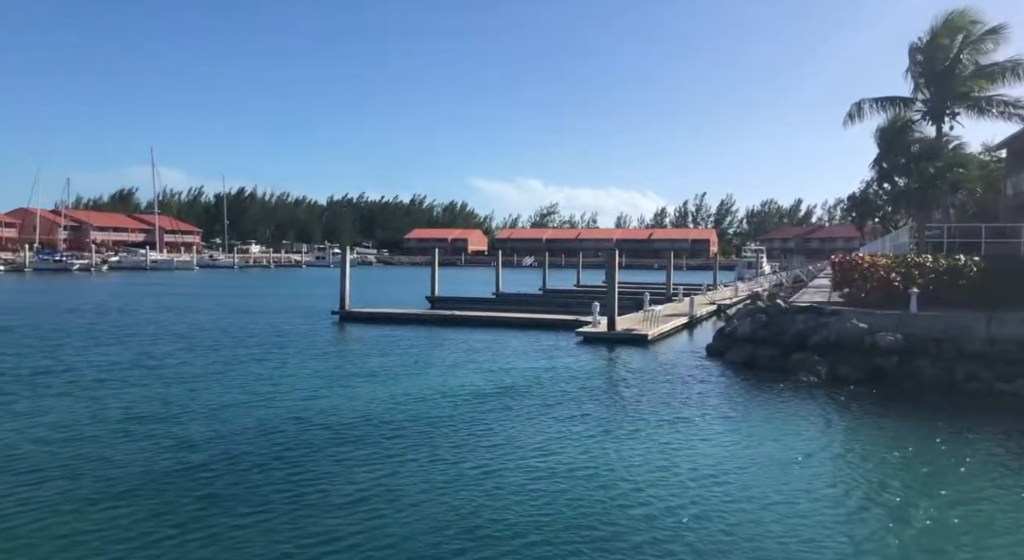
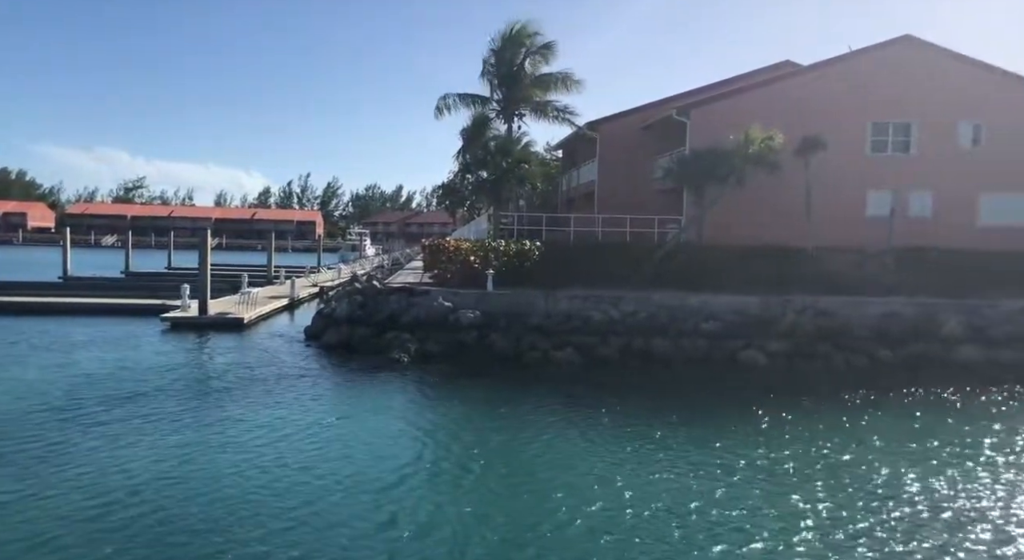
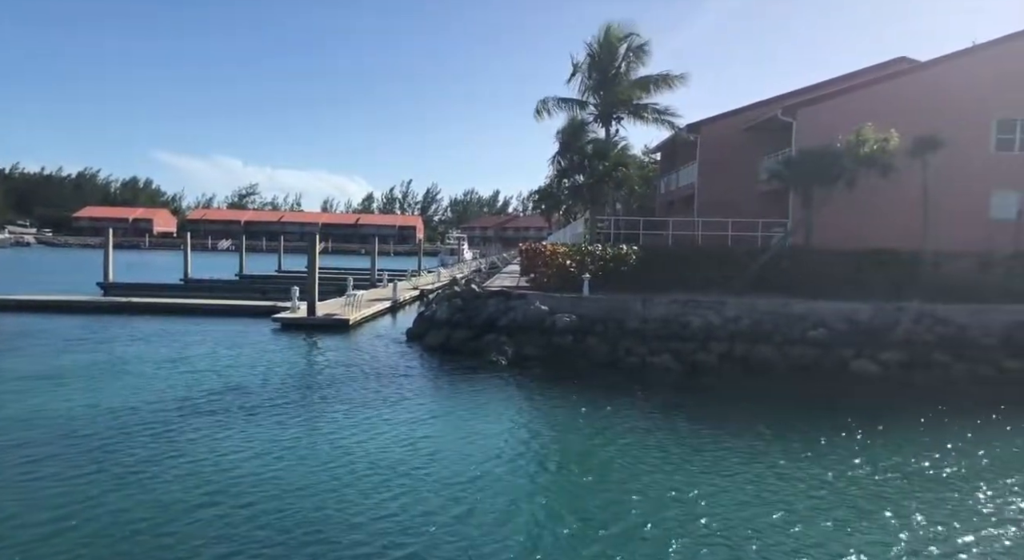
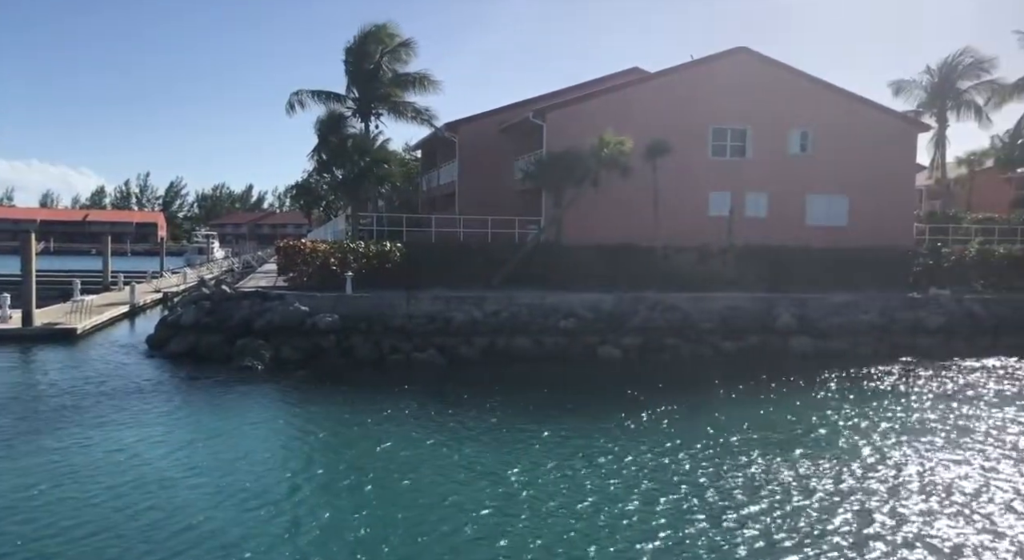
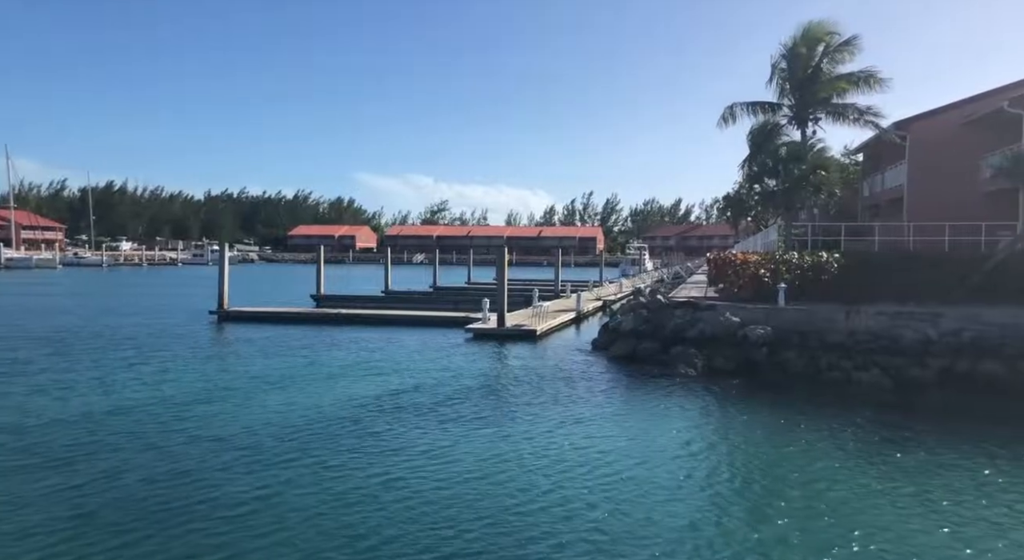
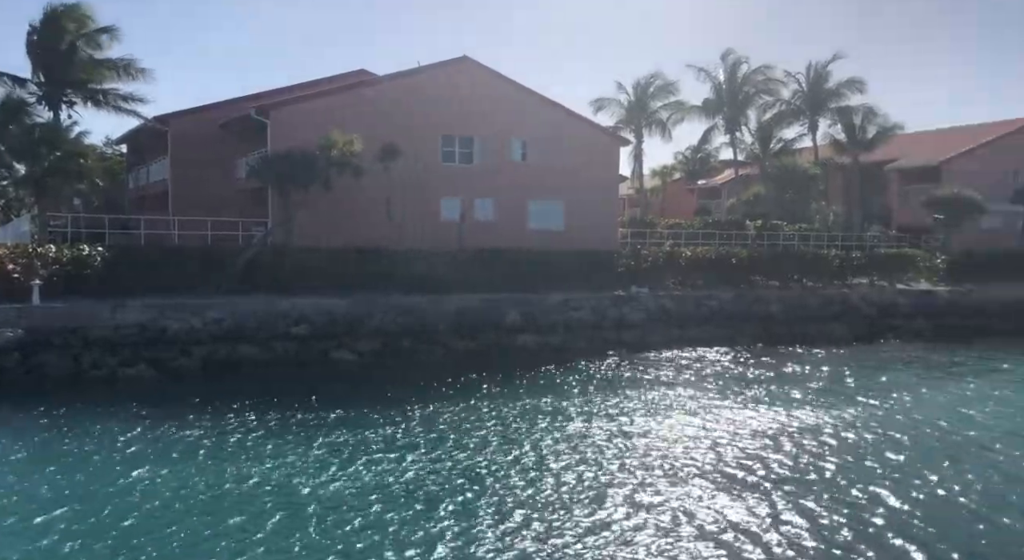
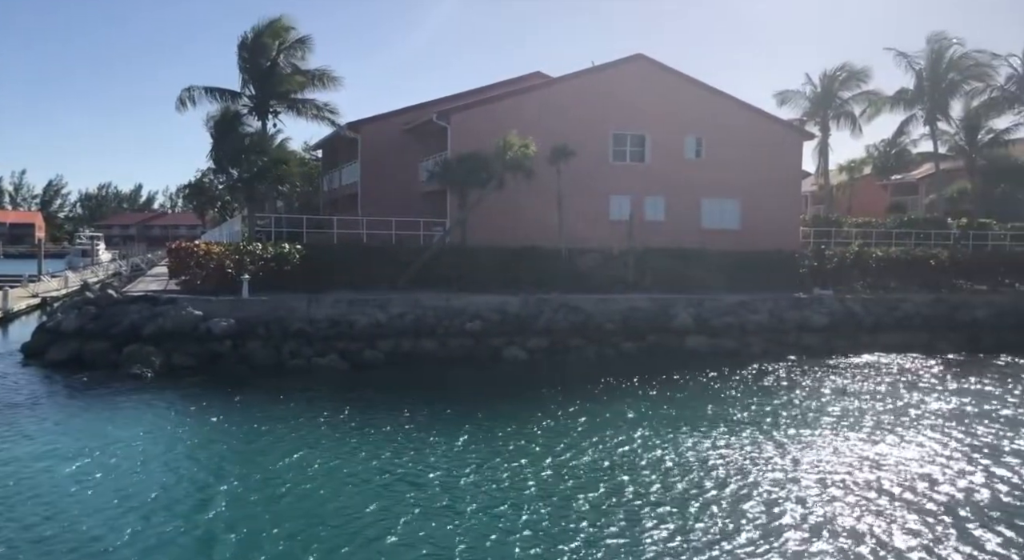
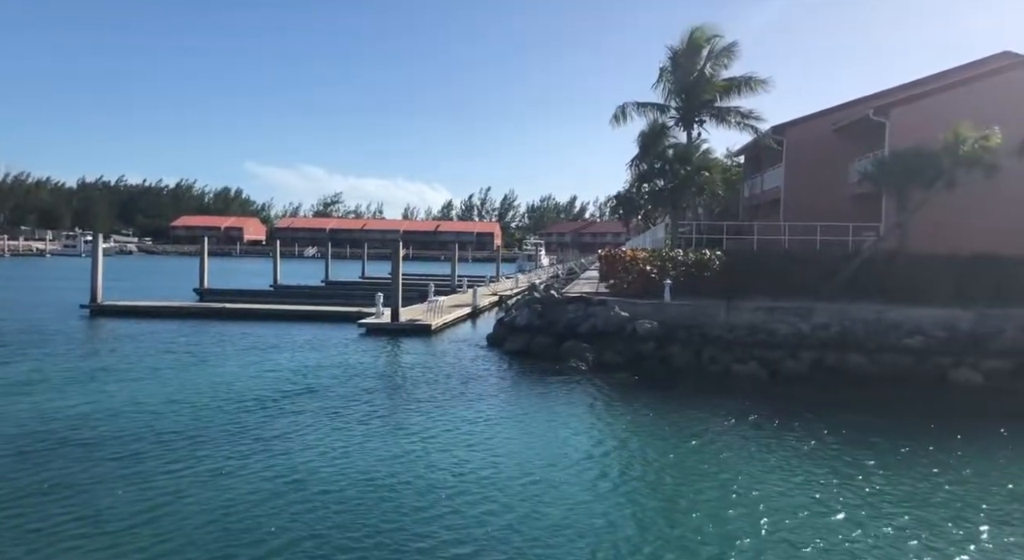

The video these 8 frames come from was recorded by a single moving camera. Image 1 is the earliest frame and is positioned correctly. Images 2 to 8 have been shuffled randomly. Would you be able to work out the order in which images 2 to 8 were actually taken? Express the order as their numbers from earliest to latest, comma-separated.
5, 8, 3, 2, 4, 7, 6
